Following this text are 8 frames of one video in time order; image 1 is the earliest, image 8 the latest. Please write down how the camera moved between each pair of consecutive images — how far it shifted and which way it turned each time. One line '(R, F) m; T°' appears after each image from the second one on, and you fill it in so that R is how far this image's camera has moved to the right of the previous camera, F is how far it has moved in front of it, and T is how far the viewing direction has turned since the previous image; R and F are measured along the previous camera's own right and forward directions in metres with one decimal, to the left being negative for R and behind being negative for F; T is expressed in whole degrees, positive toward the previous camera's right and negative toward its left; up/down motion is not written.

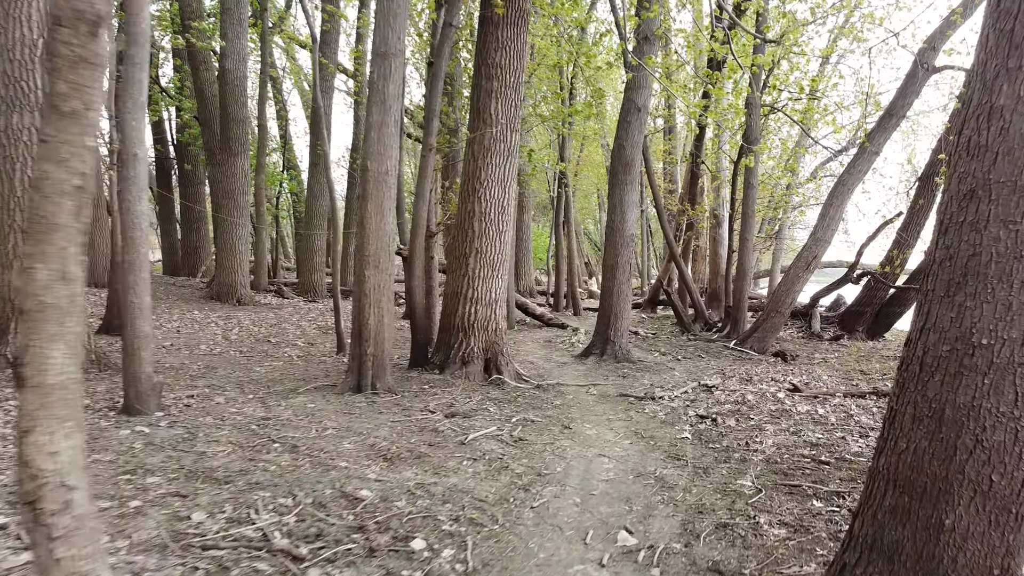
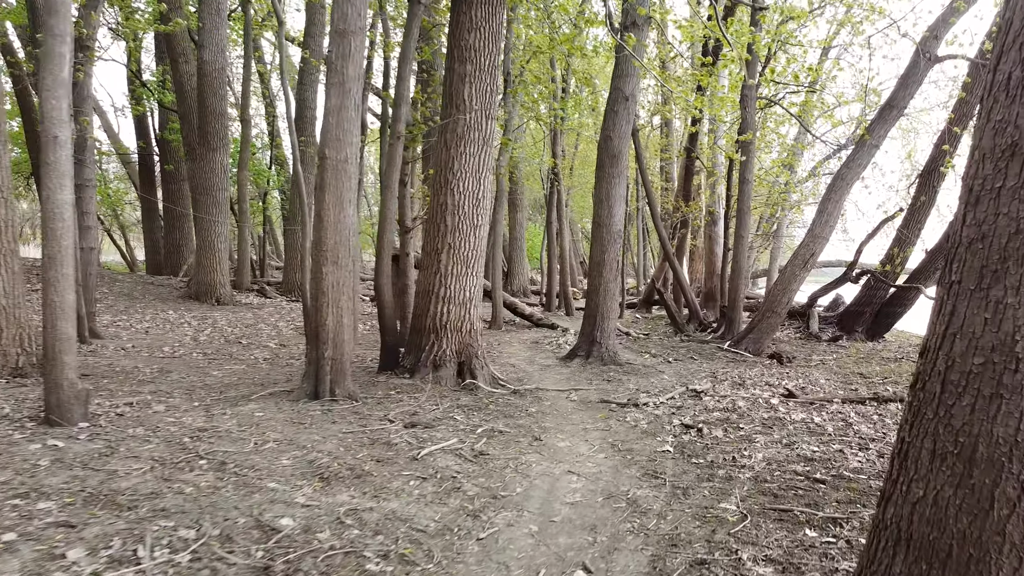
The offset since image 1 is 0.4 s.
(+0.2, +0.4) m; 0°
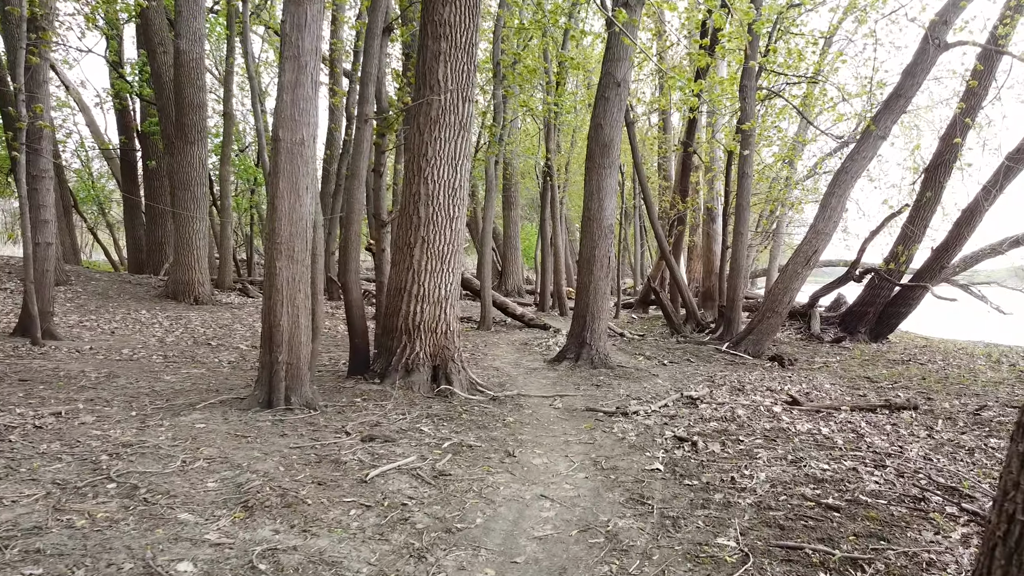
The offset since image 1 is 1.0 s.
(+0.1, +0.5) m; 0°
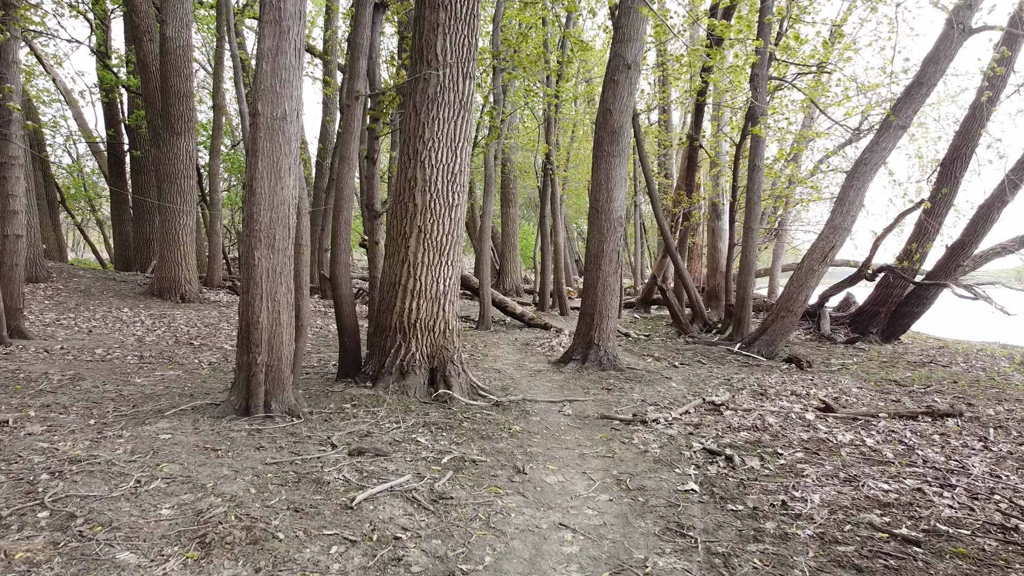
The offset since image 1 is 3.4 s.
(0.0, +0.5) m; 0°
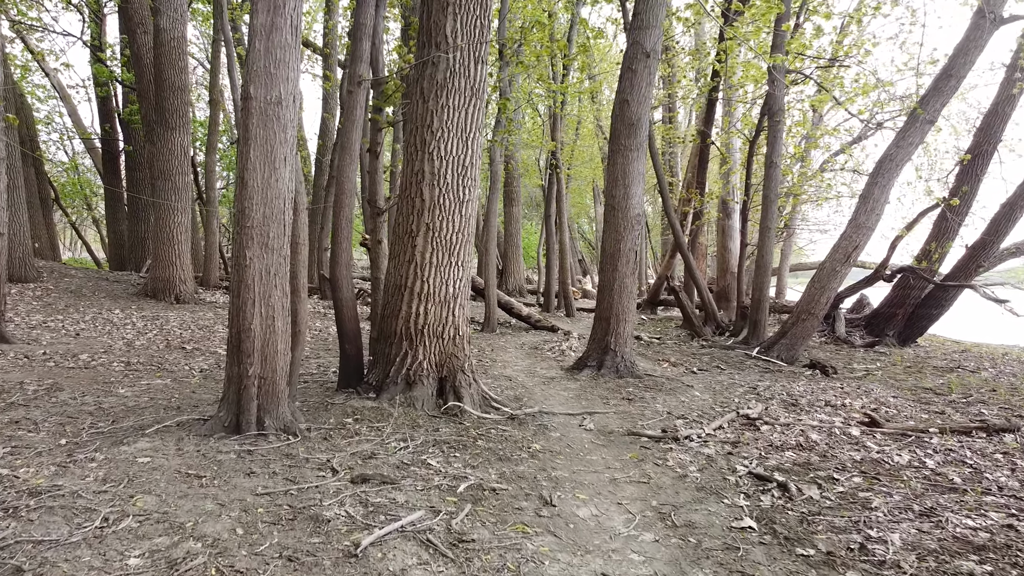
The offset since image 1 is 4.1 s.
(-0.1, +0.4) m; 0°
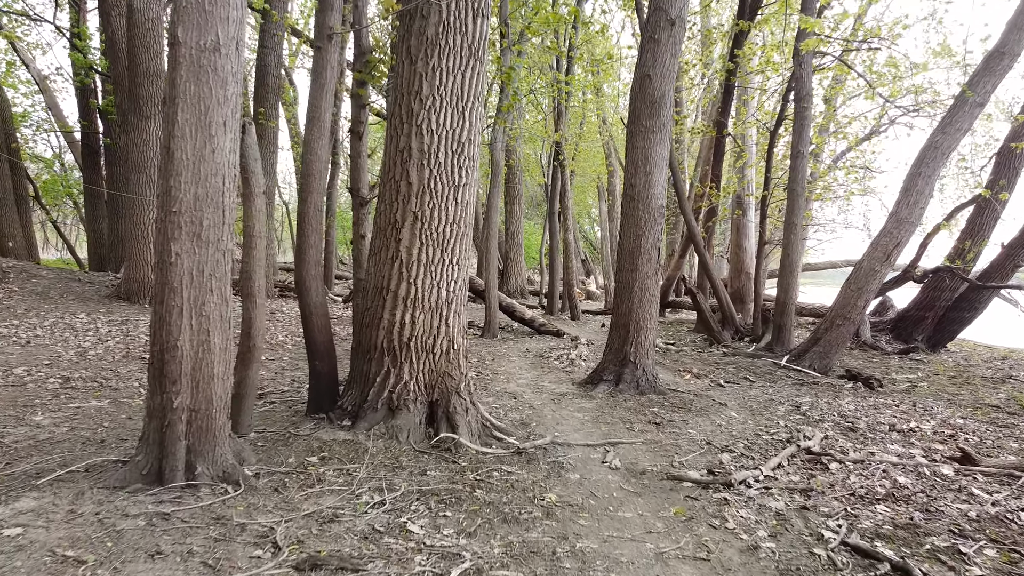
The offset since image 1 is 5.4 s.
(0.0, +0.9) m; 0°
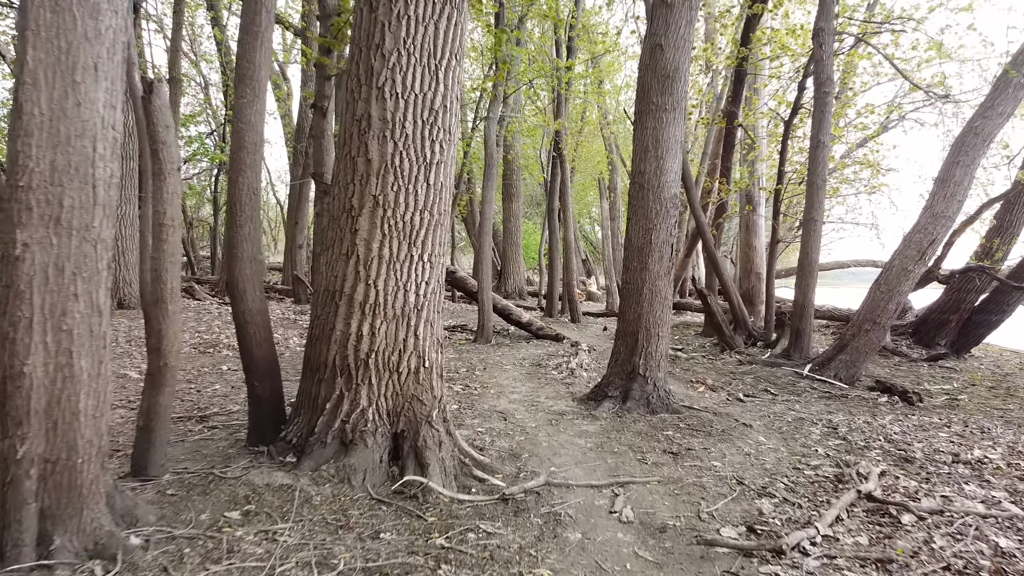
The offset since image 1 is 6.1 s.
(0.0, +0.8) m; 0°
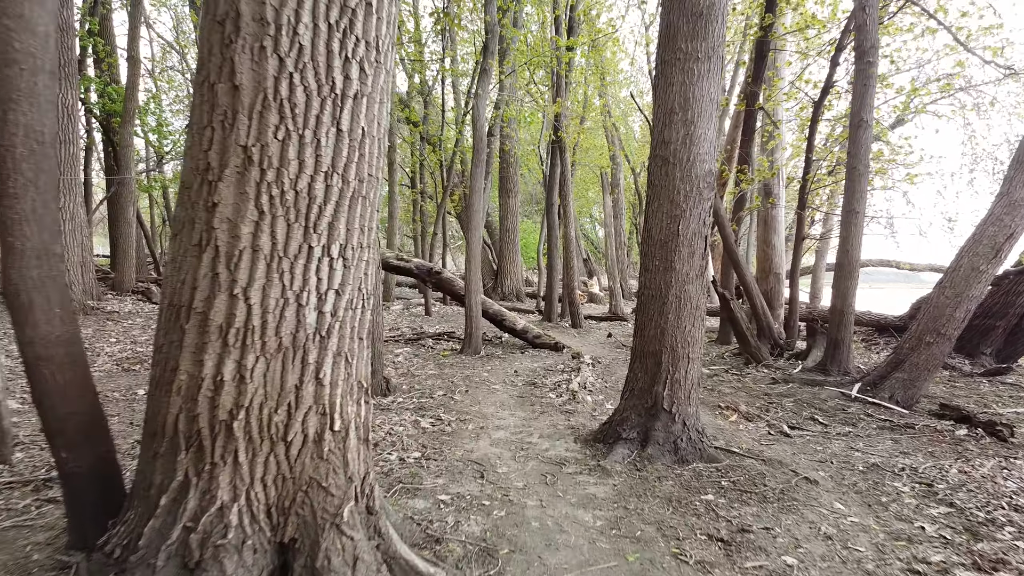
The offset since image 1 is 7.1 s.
(+0.1, +1.3) m; 0°
